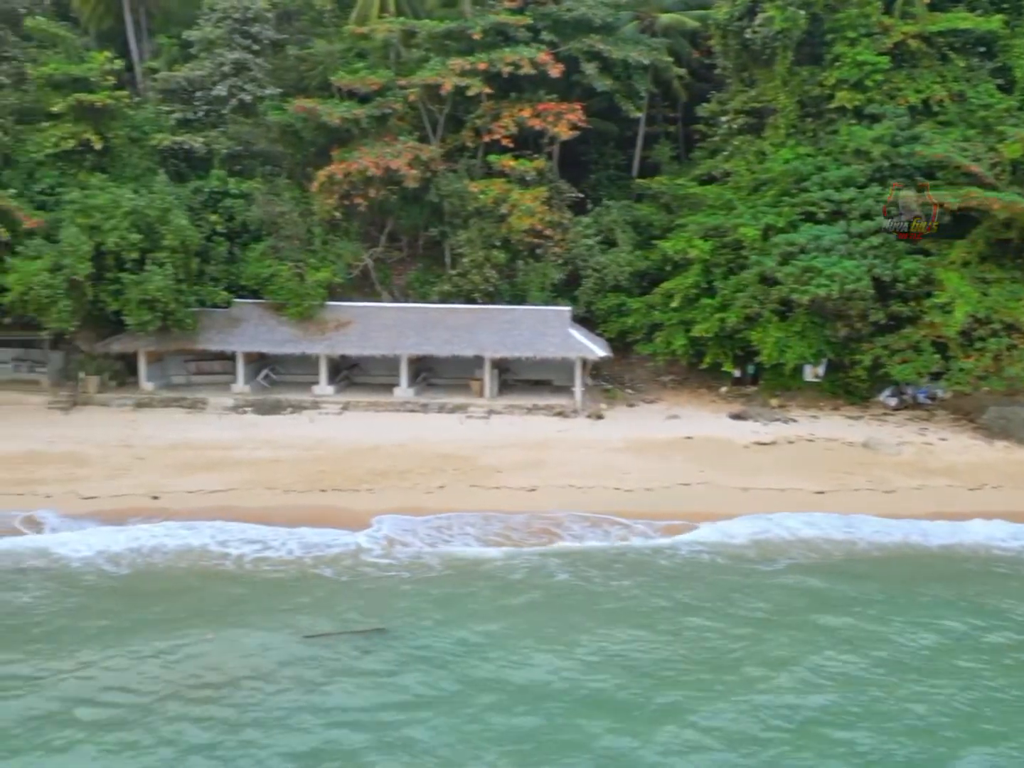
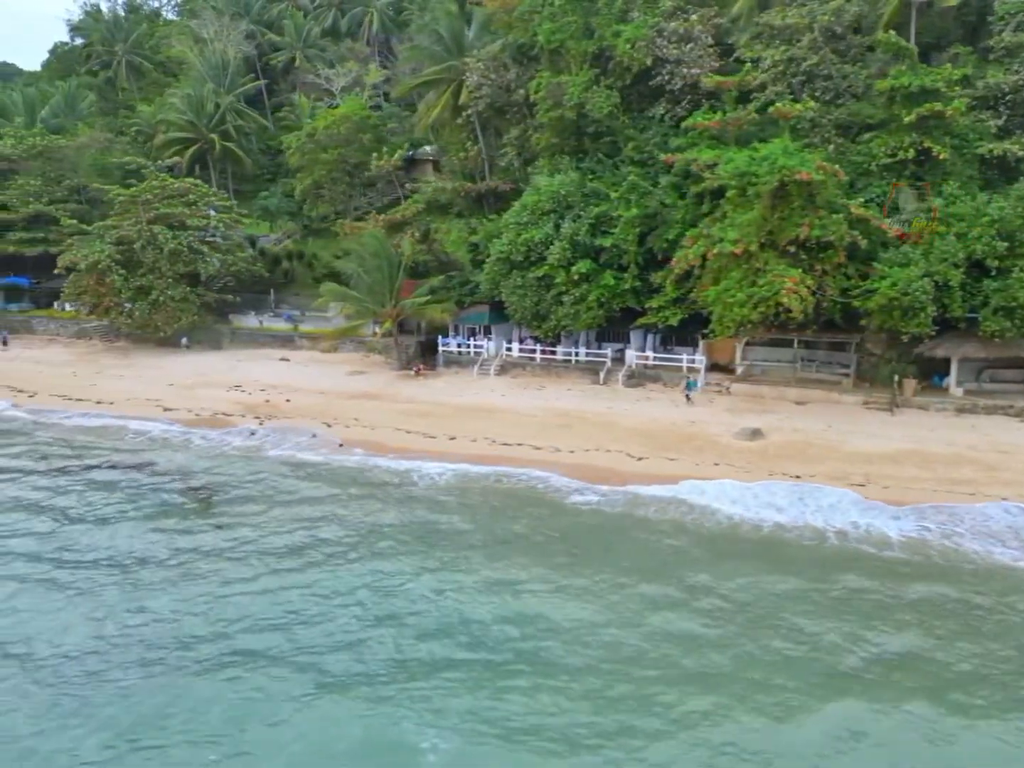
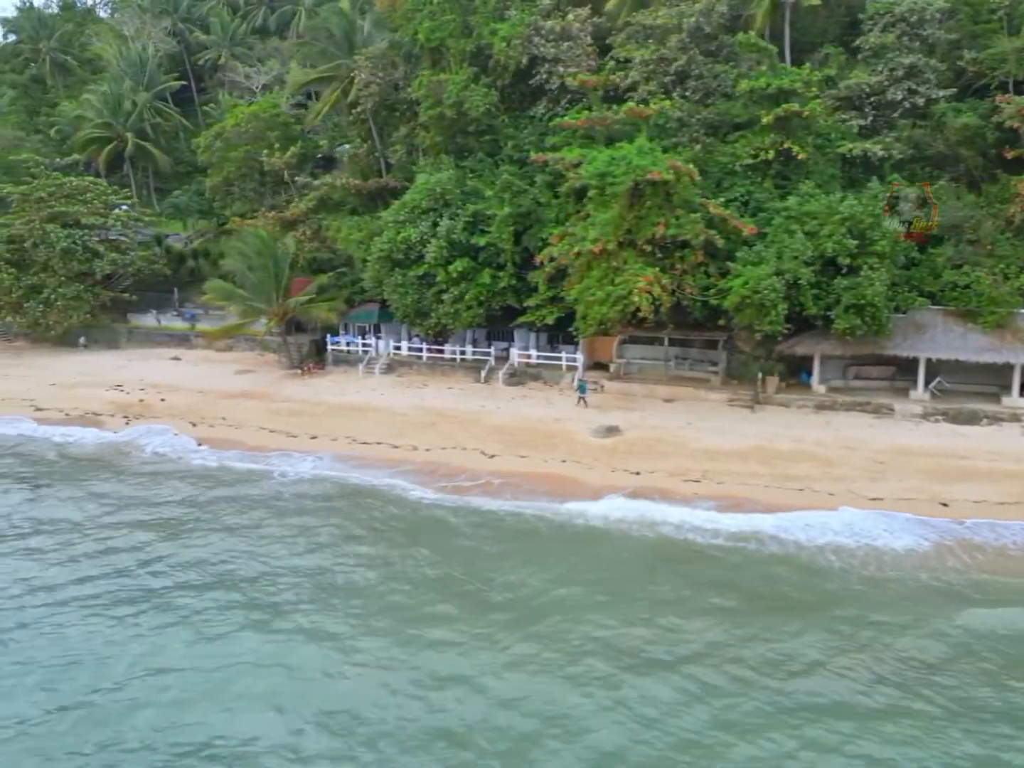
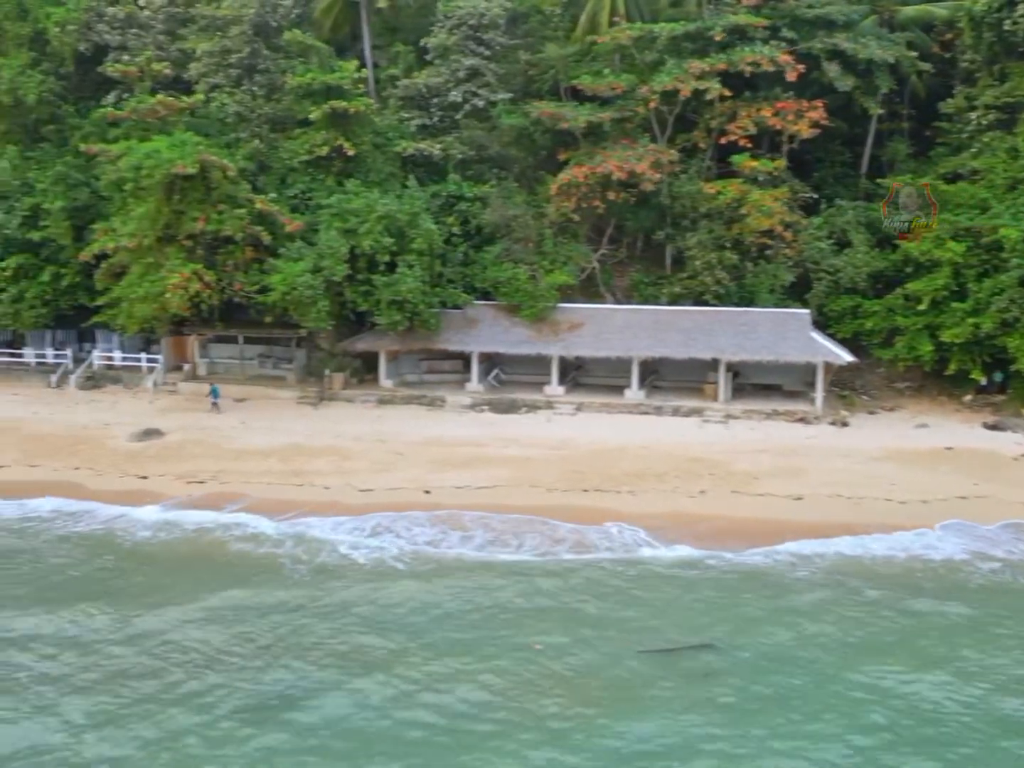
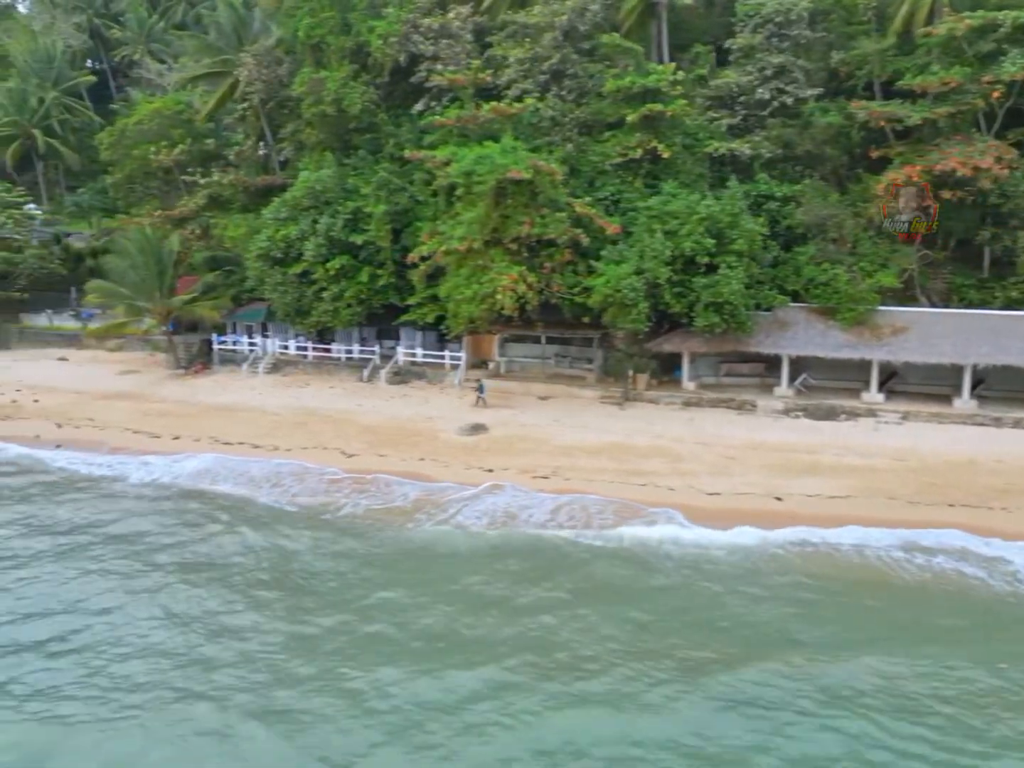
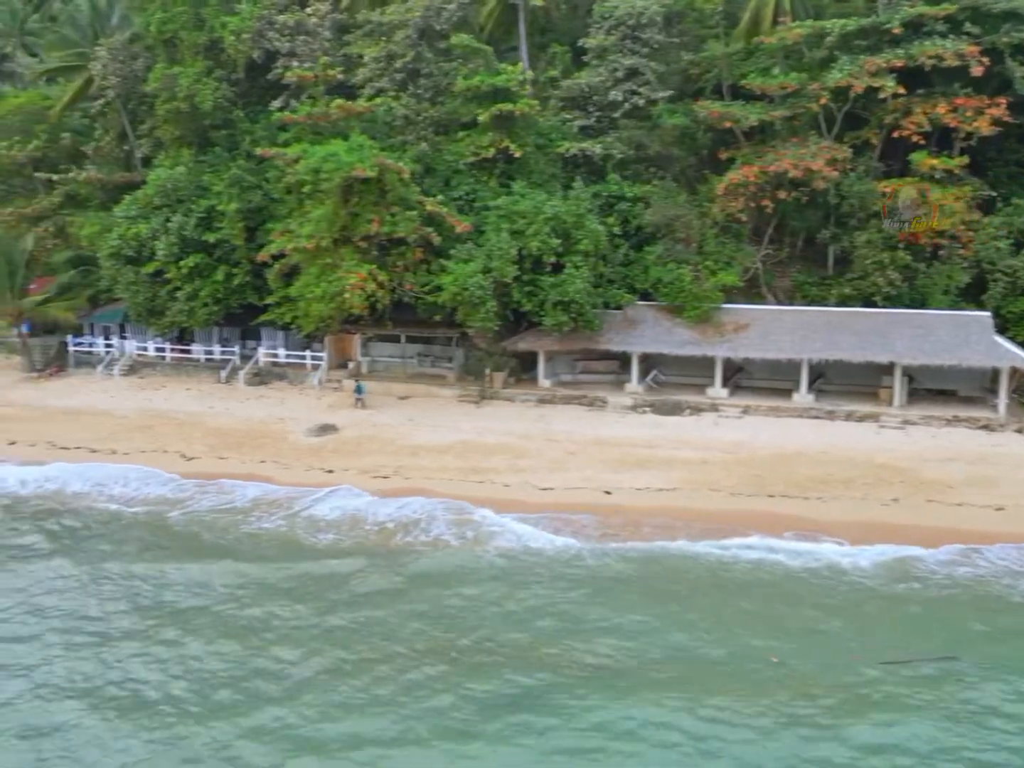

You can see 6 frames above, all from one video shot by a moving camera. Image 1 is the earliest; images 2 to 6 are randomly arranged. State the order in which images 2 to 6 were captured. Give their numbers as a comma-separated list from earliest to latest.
4, 6, 5, 3, 2
